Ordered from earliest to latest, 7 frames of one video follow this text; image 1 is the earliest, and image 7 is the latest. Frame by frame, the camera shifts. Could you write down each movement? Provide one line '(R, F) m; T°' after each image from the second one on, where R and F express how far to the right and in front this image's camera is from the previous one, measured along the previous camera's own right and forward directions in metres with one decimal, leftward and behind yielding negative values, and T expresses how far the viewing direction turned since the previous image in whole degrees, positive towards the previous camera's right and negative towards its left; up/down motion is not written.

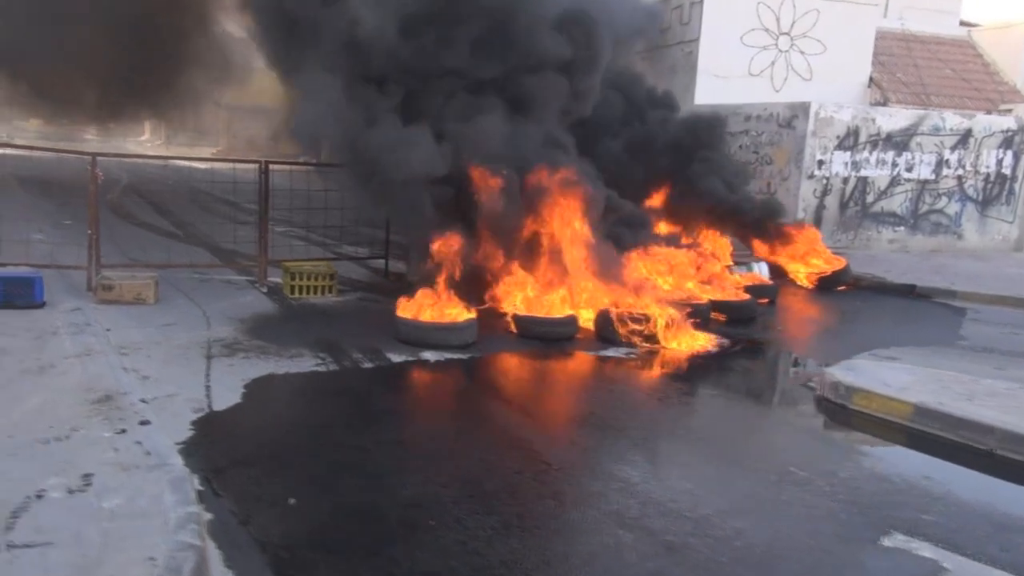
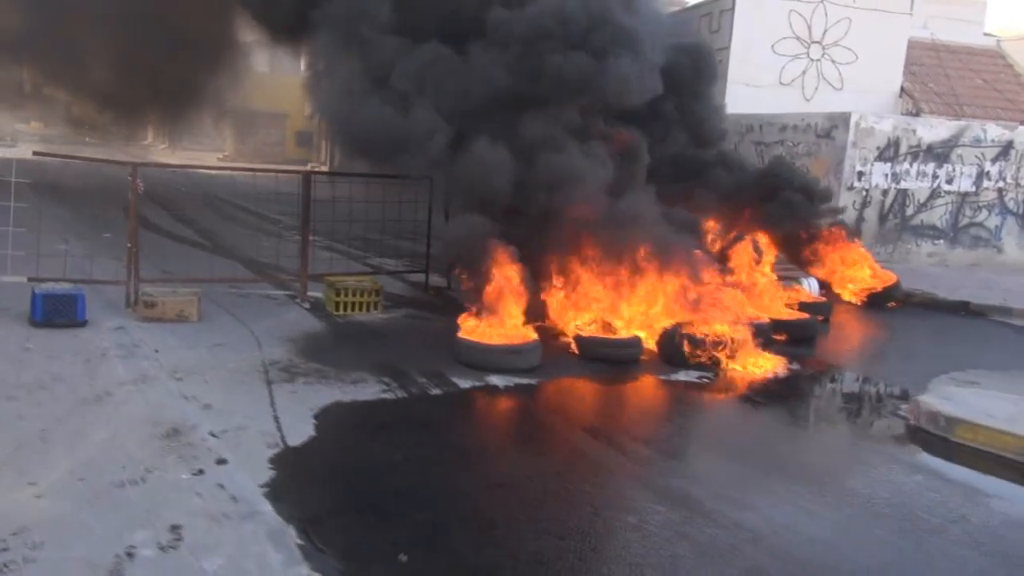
(-0.5, +0.3) m; 0°
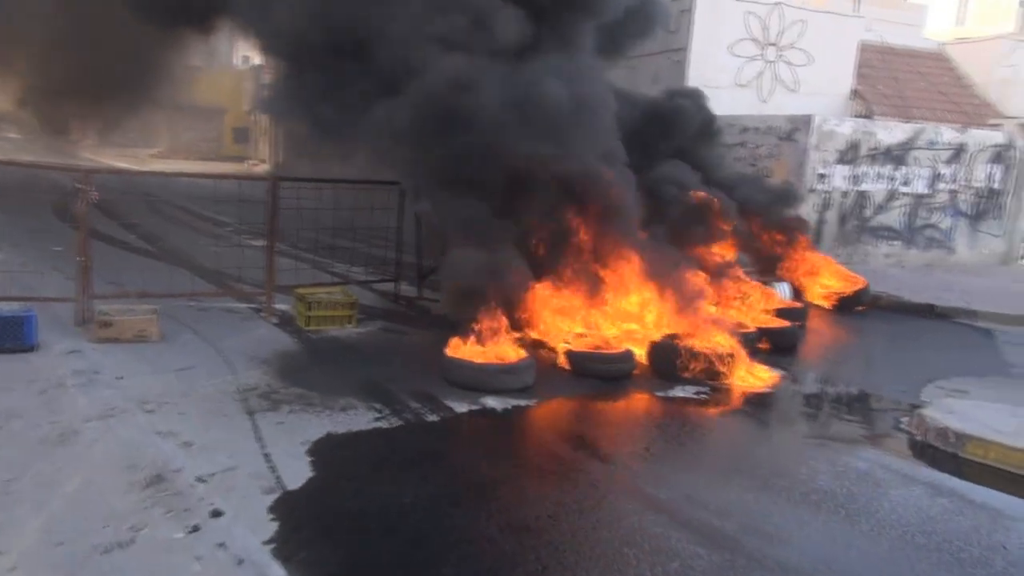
(-0.3, +0.3) m; +4°
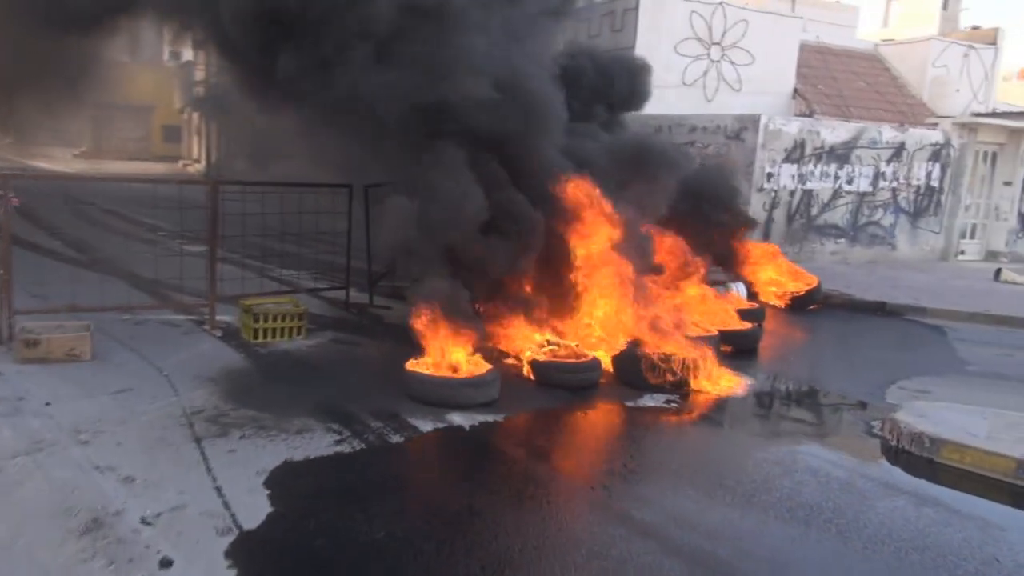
(-0.1, +0.3) m; +4°
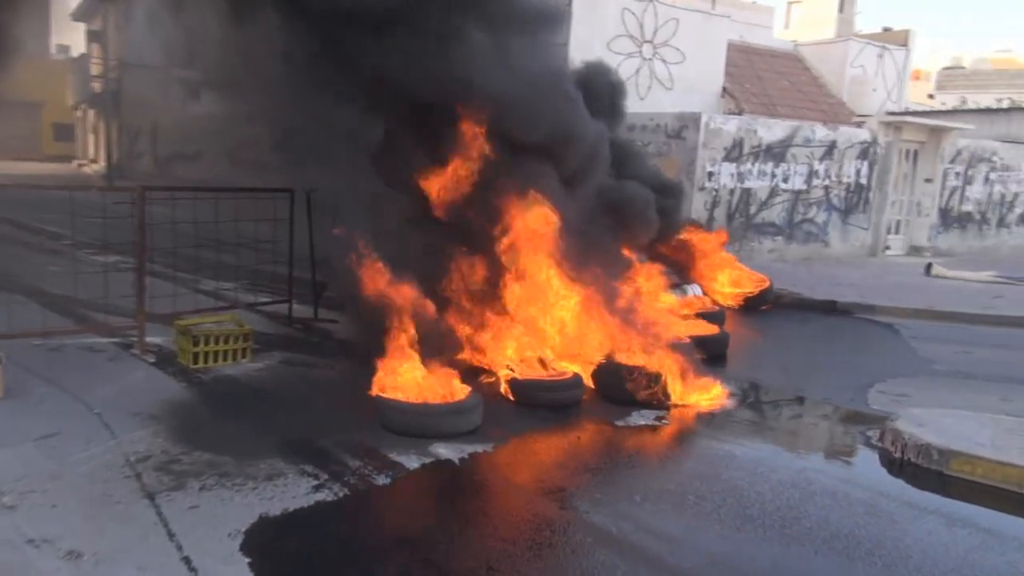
(-0.4, +0.5) m; +6°
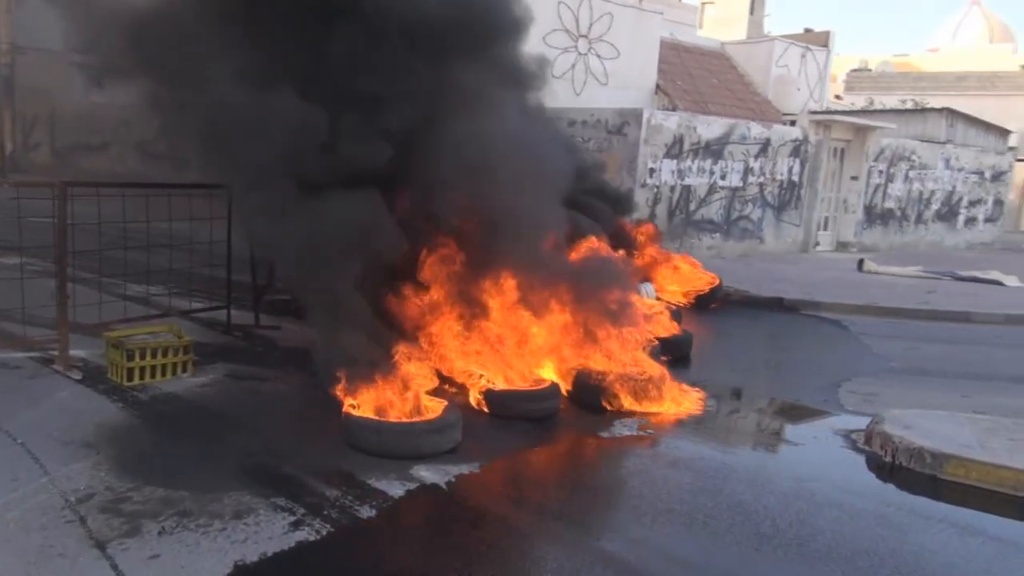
(-0.3, +0.4) m; +6°
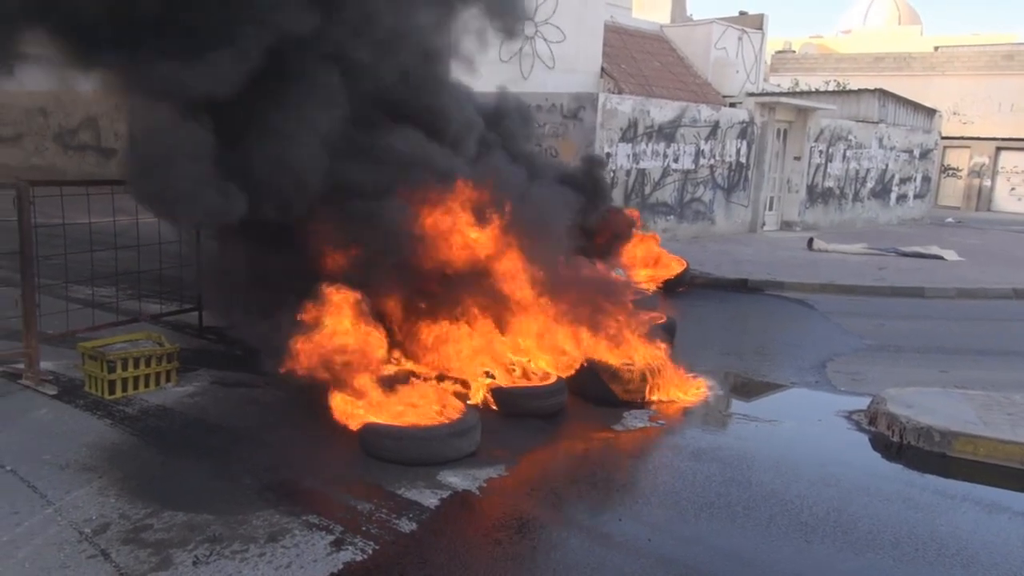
(-0.5, +0.2) m; +5°
